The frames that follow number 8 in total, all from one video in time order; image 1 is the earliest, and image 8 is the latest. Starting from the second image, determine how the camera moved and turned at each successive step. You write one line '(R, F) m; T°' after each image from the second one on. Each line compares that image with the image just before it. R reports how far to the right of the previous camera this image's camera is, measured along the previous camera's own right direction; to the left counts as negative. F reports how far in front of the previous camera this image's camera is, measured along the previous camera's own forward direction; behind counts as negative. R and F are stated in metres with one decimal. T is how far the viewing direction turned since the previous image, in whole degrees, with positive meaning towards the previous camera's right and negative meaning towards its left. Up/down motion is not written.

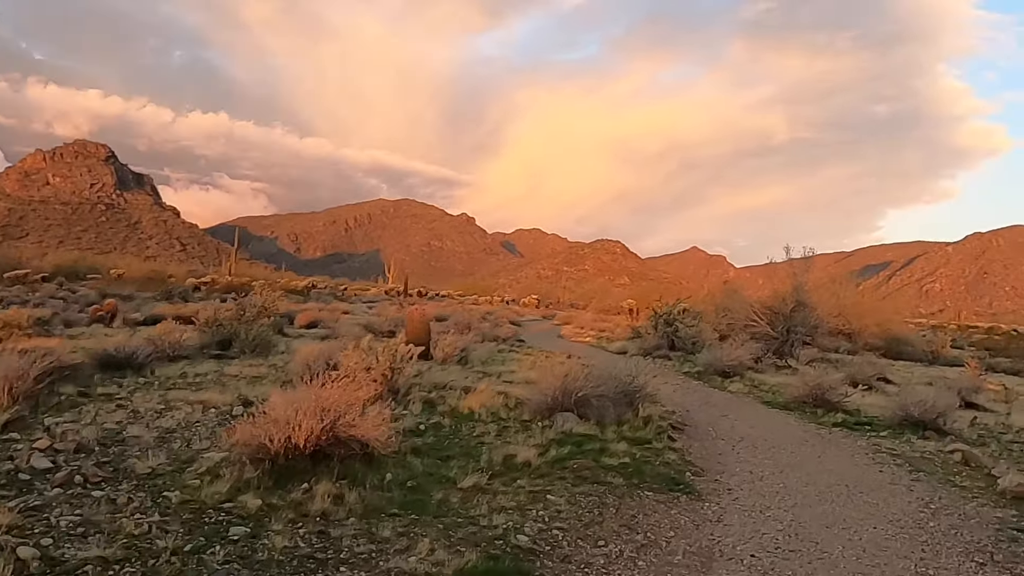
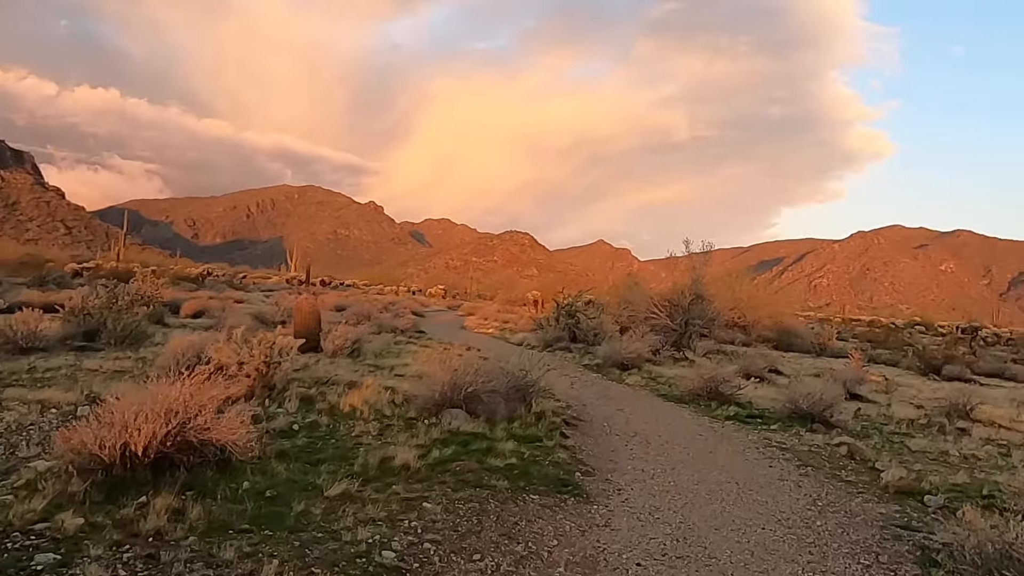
(+0.3, +0.6) m; +7°
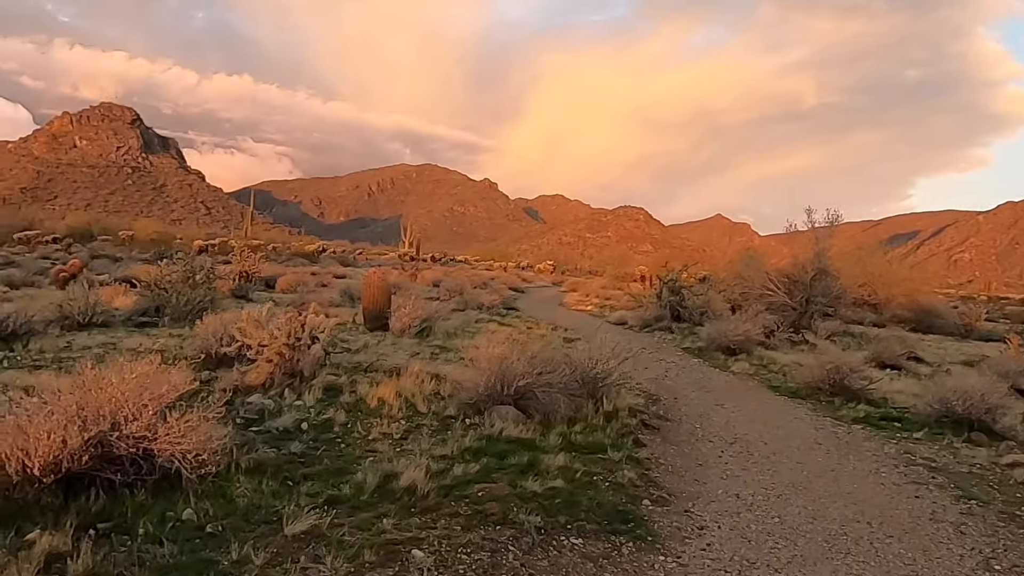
(+0.5, +1.9) m; -9°
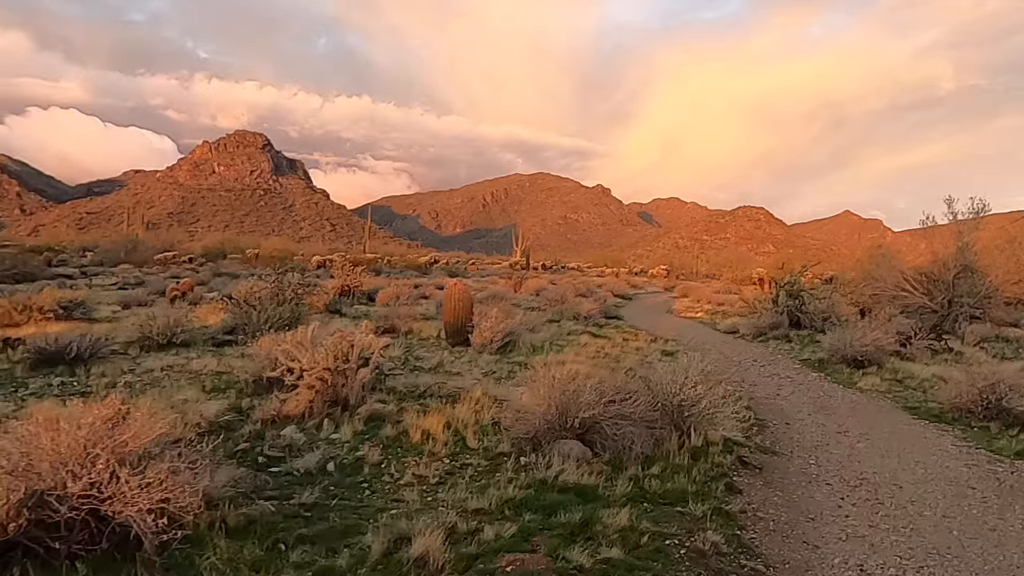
(+0.5, +1.2) m; -9°
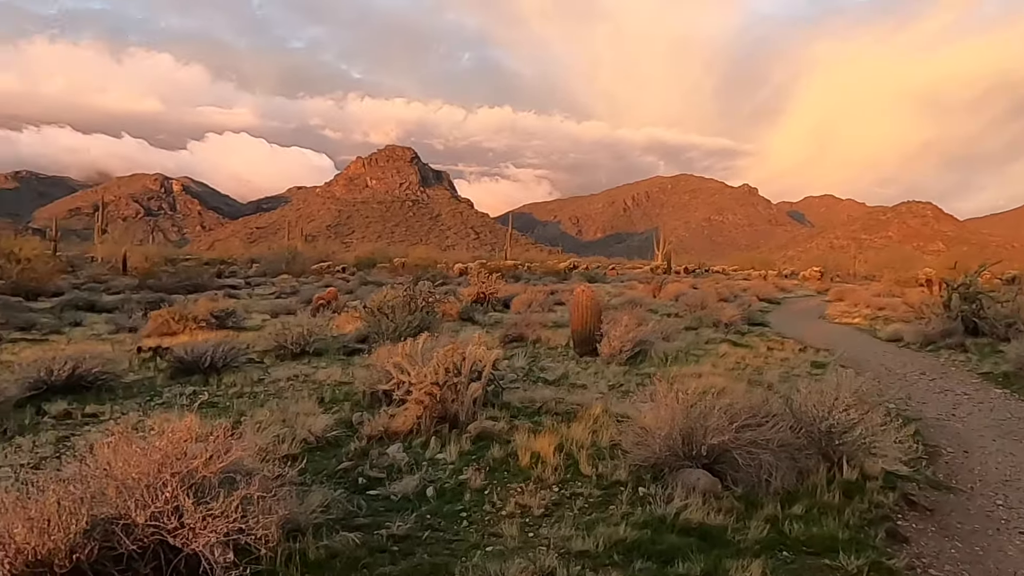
(+0.2, +0.6) m; -11°
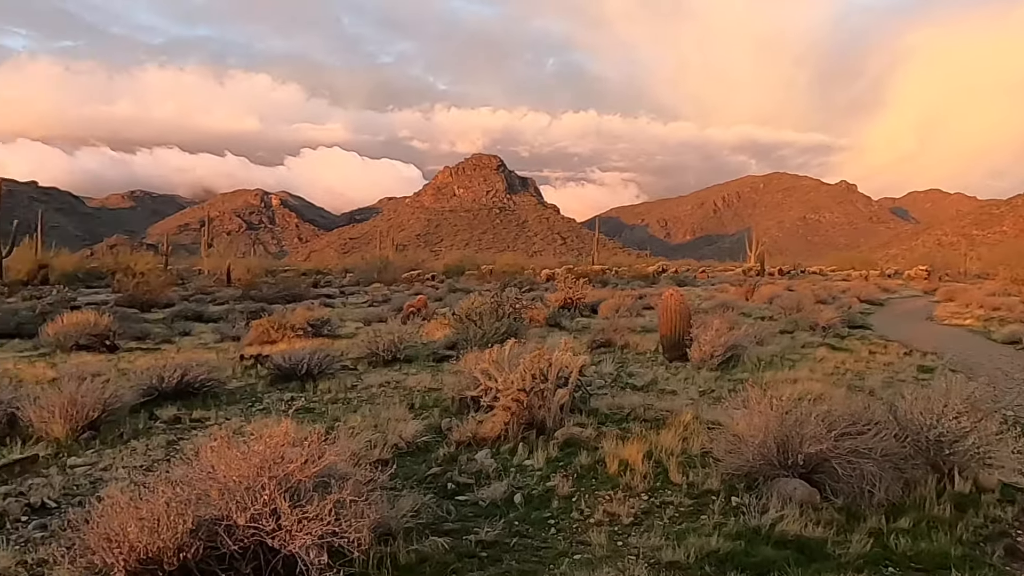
(0.0, 0.0) m; -7°
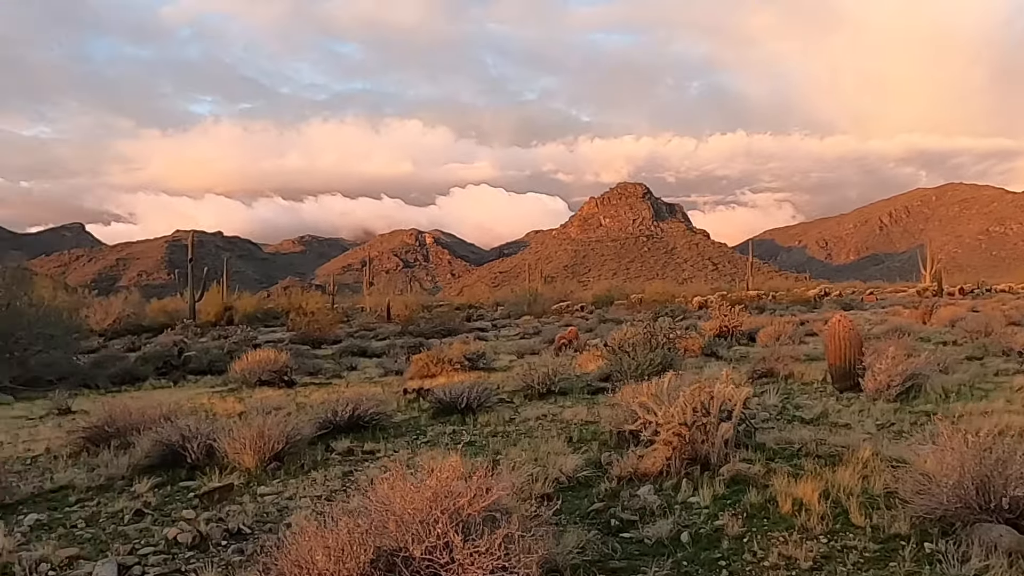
(-0.1, 0.0) m; -11°
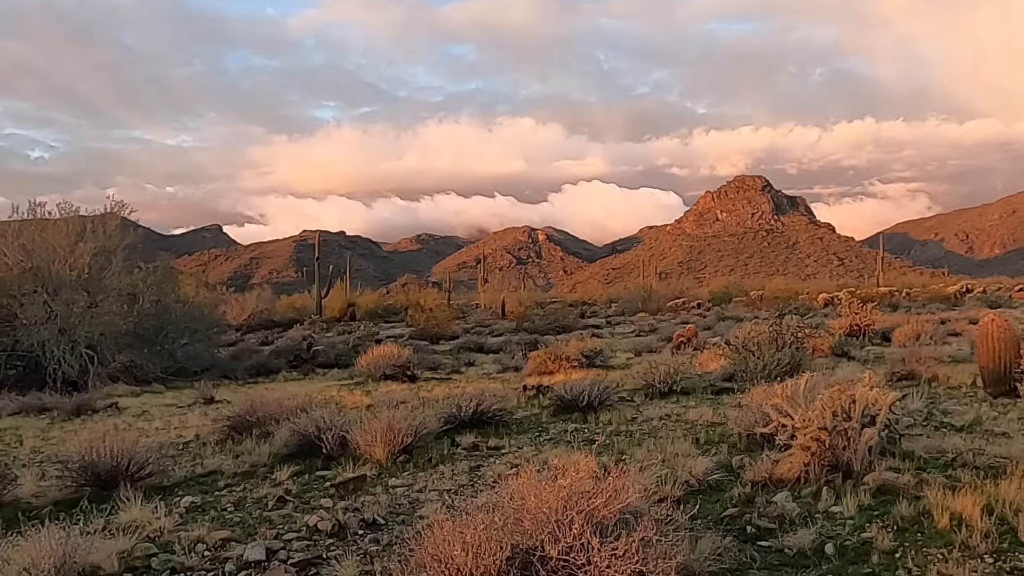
(-0.1, 0.0) m; -8°
